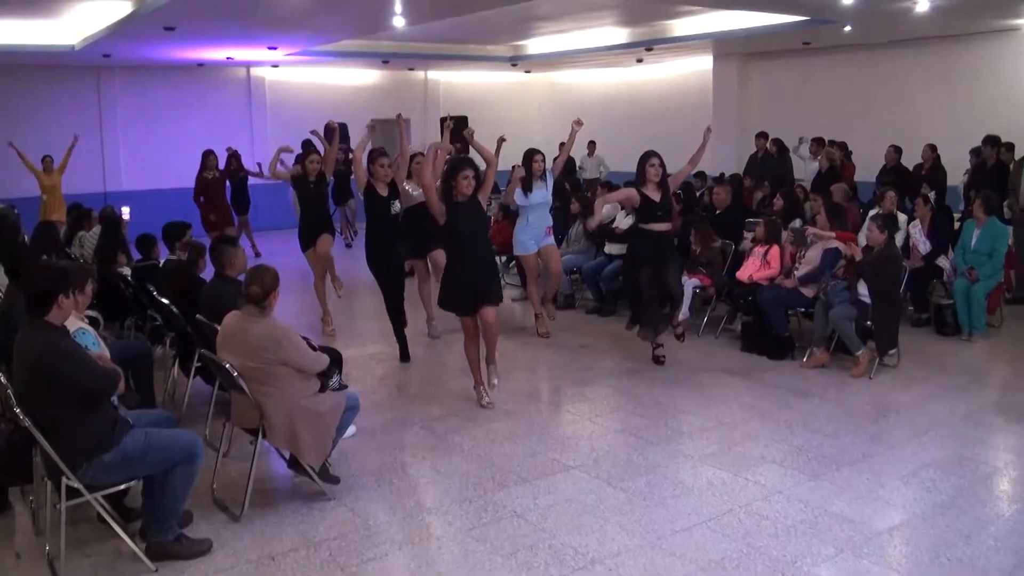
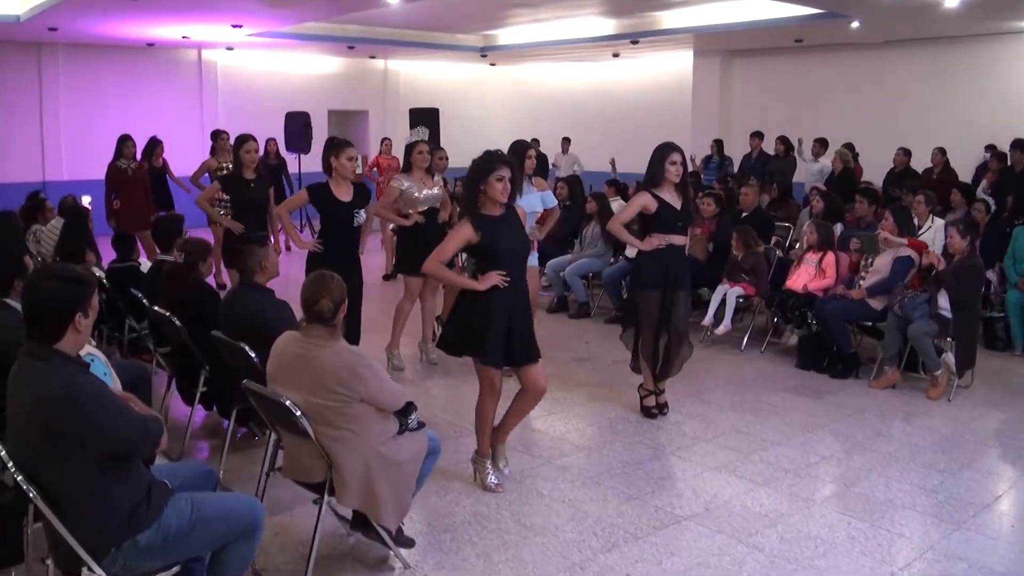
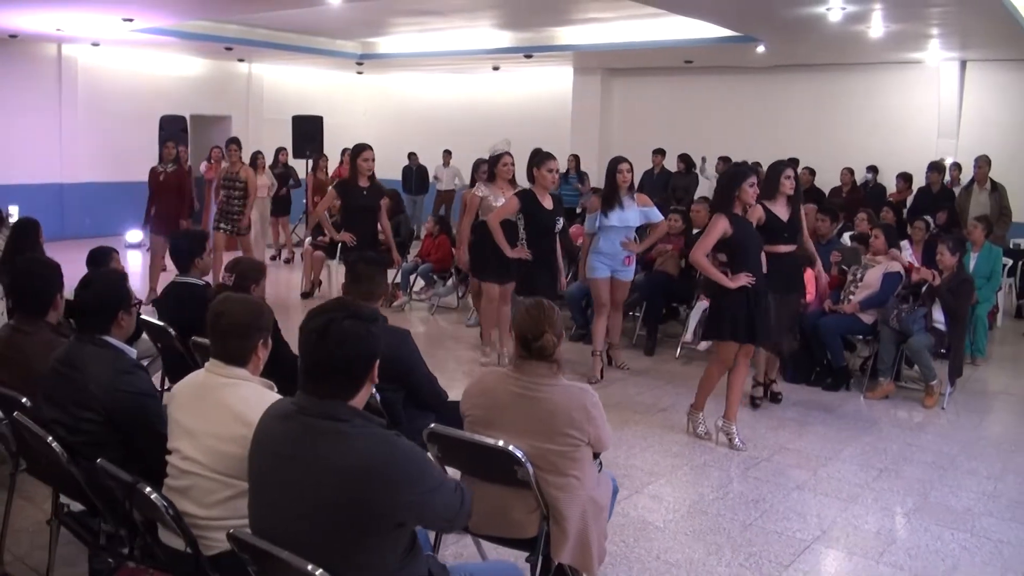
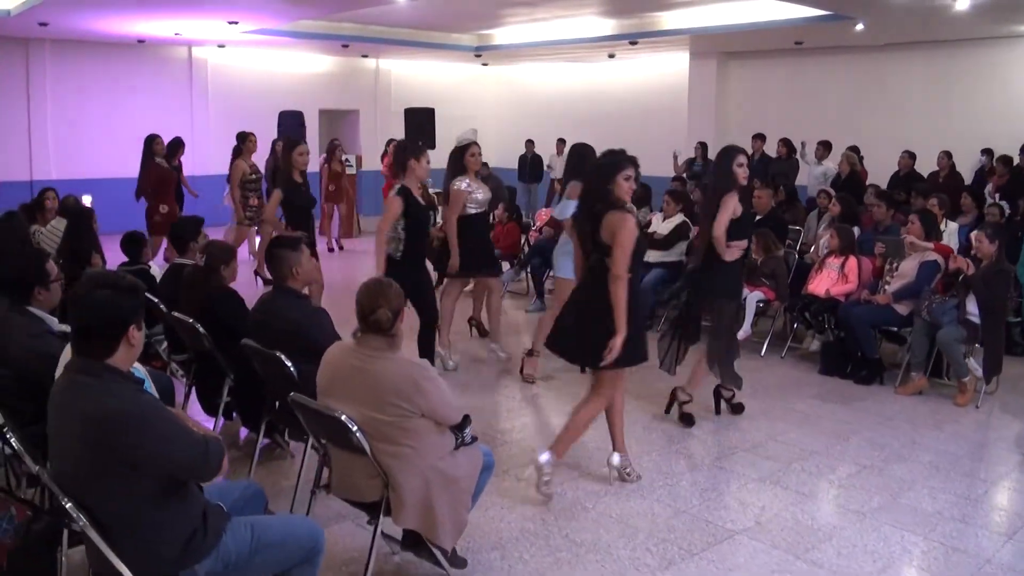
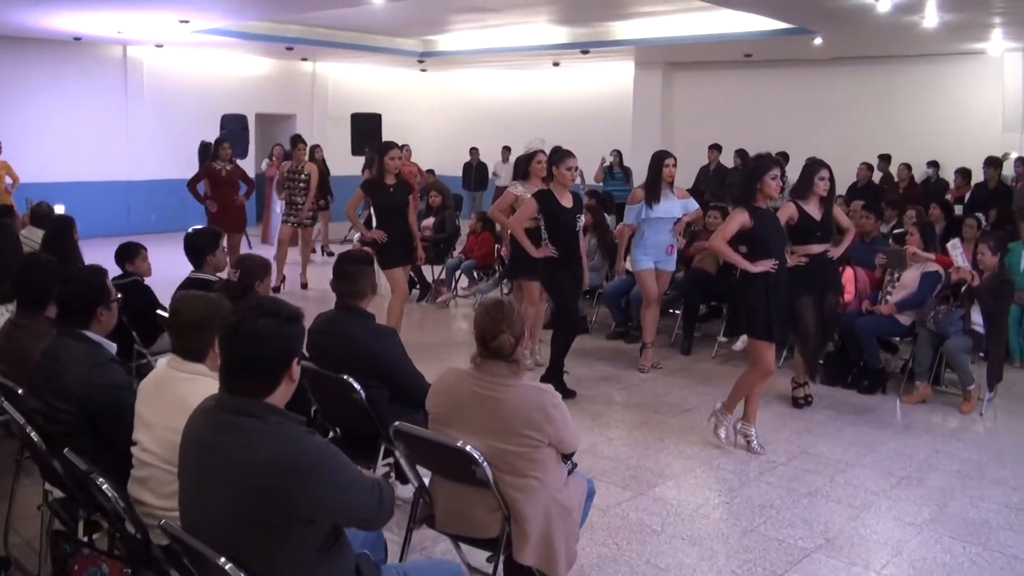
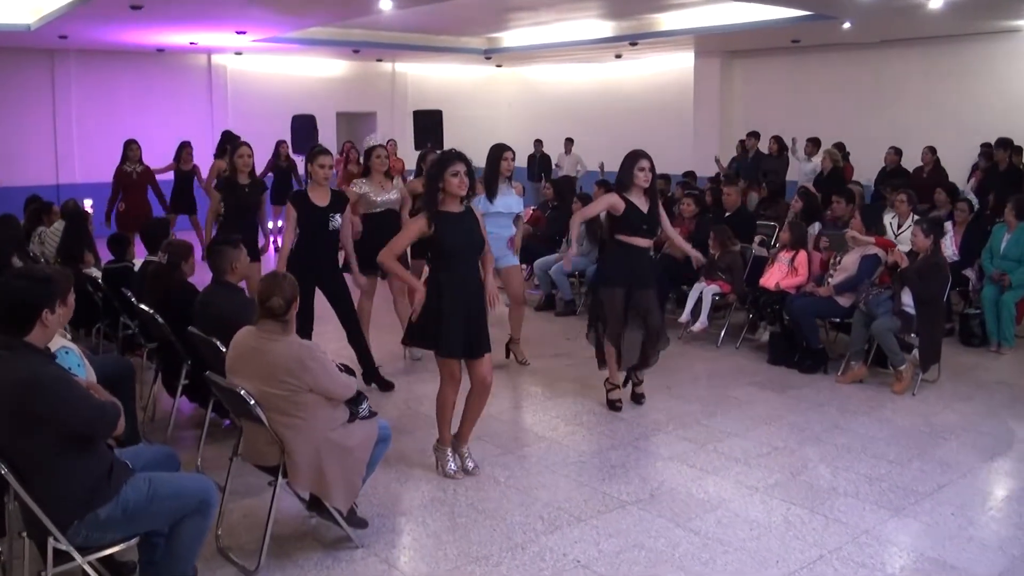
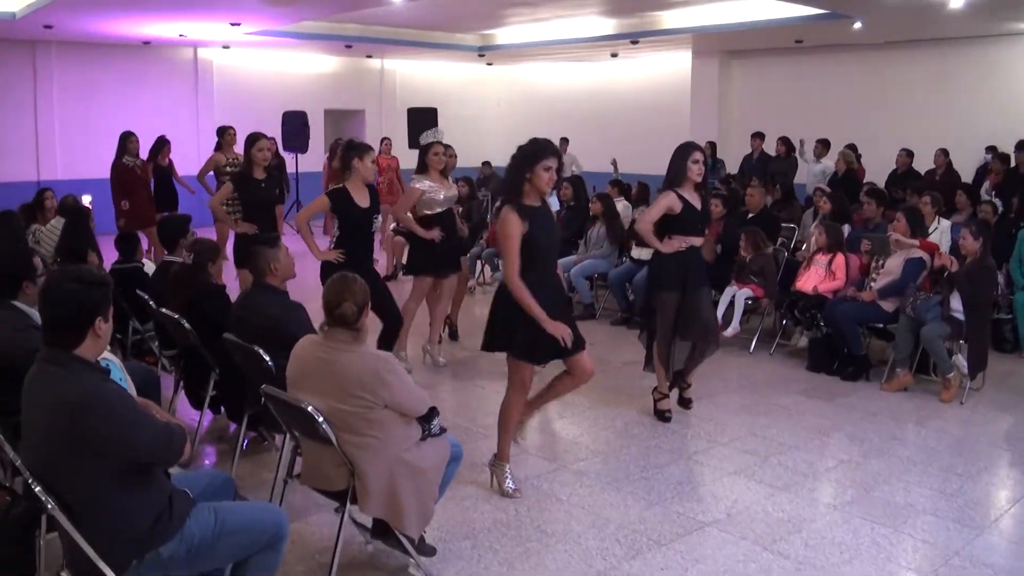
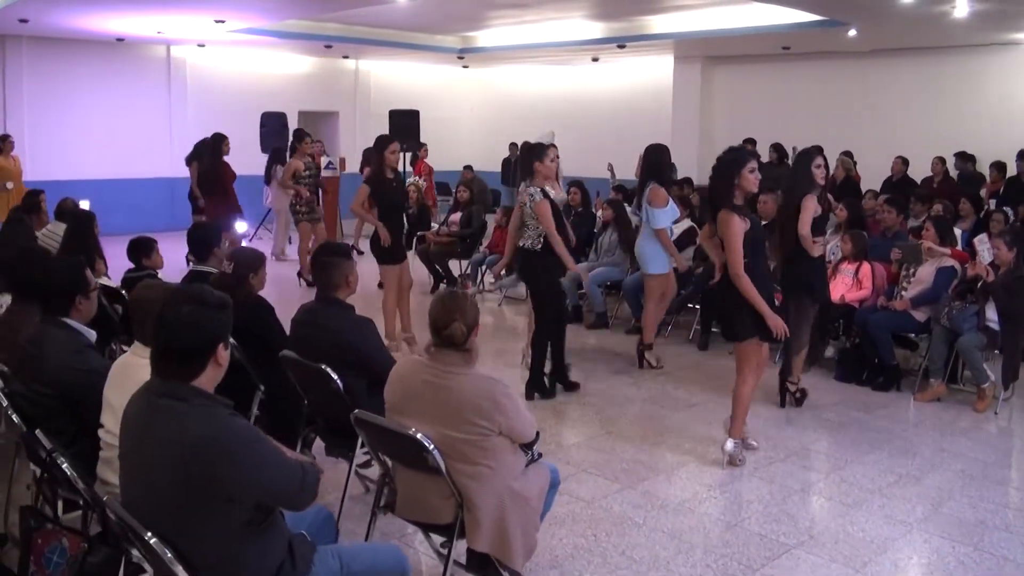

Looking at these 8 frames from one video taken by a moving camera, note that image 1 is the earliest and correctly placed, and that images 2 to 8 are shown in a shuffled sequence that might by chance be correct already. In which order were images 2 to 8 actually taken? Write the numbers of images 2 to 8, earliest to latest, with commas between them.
6, 2, 7, 4, 8, 5, 3
